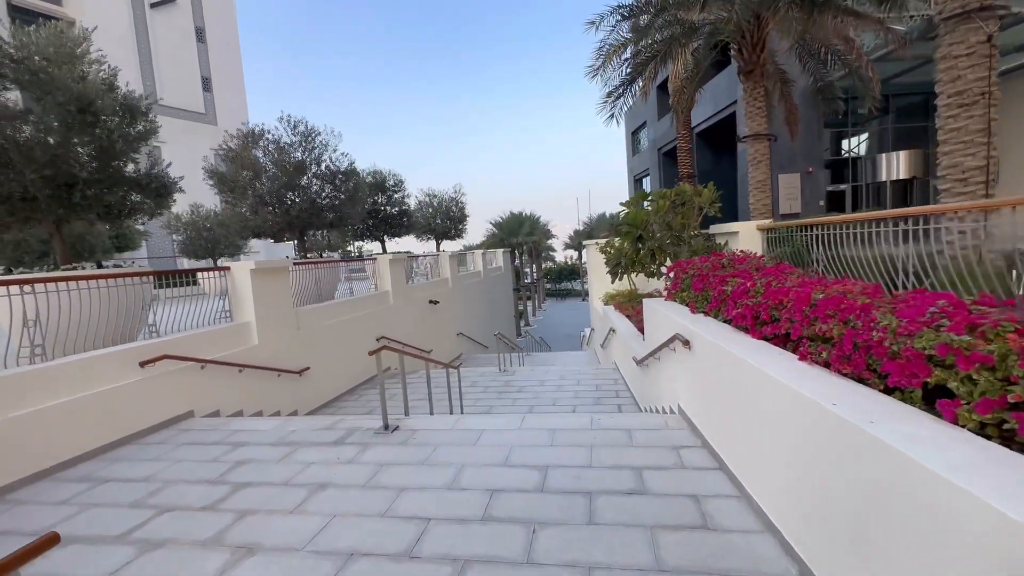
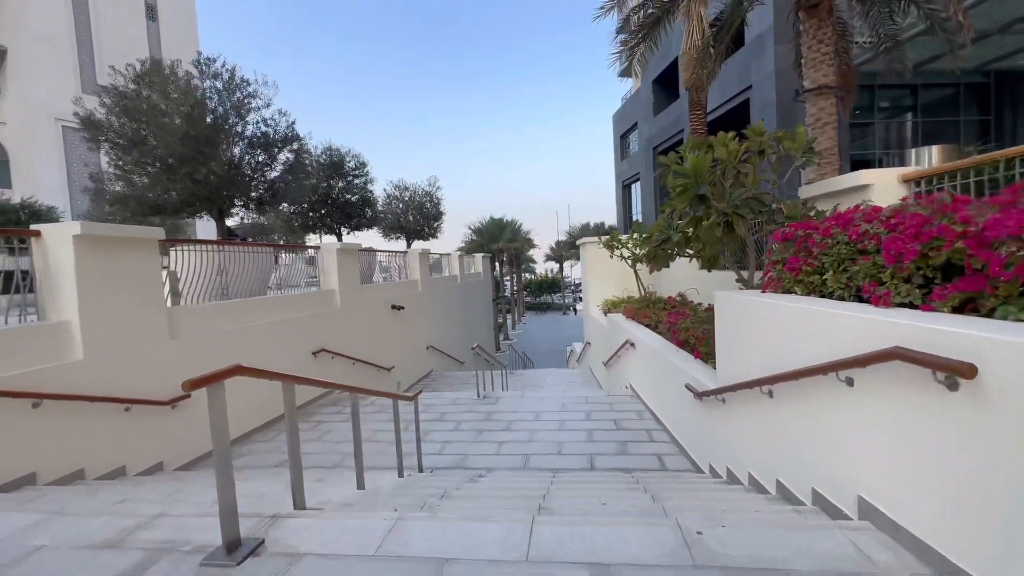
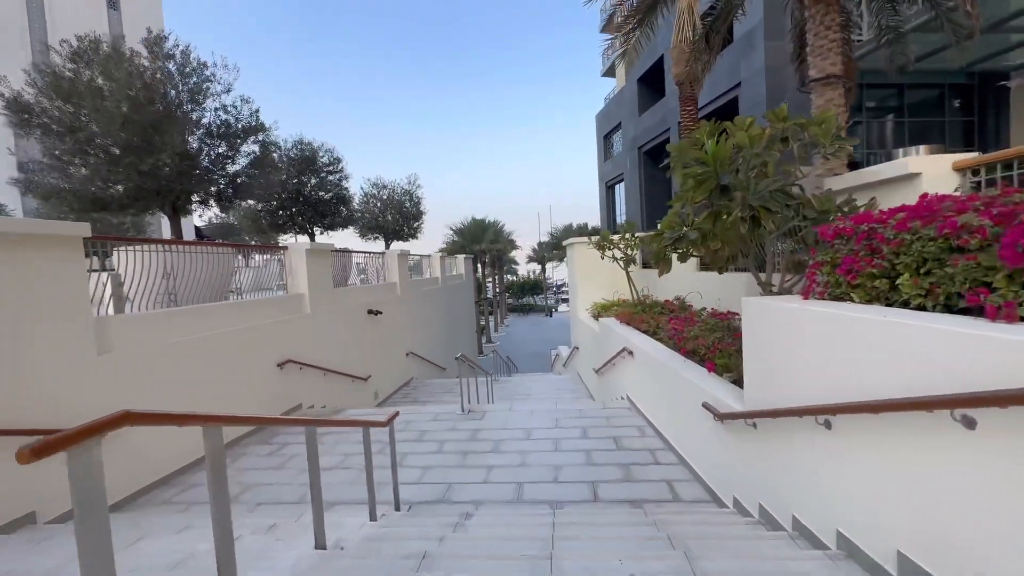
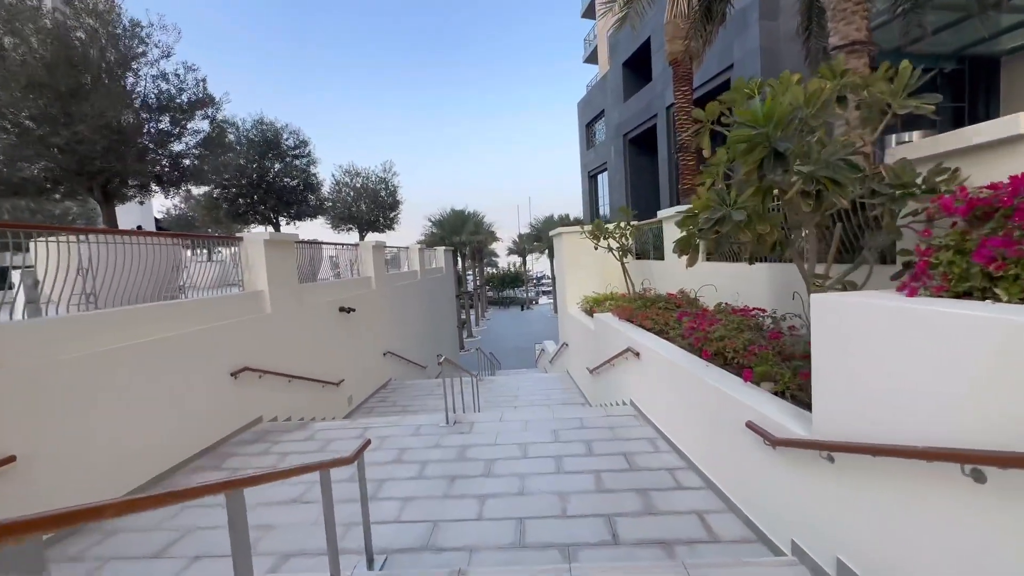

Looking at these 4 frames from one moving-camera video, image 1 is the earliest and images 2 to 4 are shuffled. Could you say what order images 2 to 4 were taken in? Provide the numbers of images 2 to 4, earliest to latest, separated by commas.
2, 3, 4
